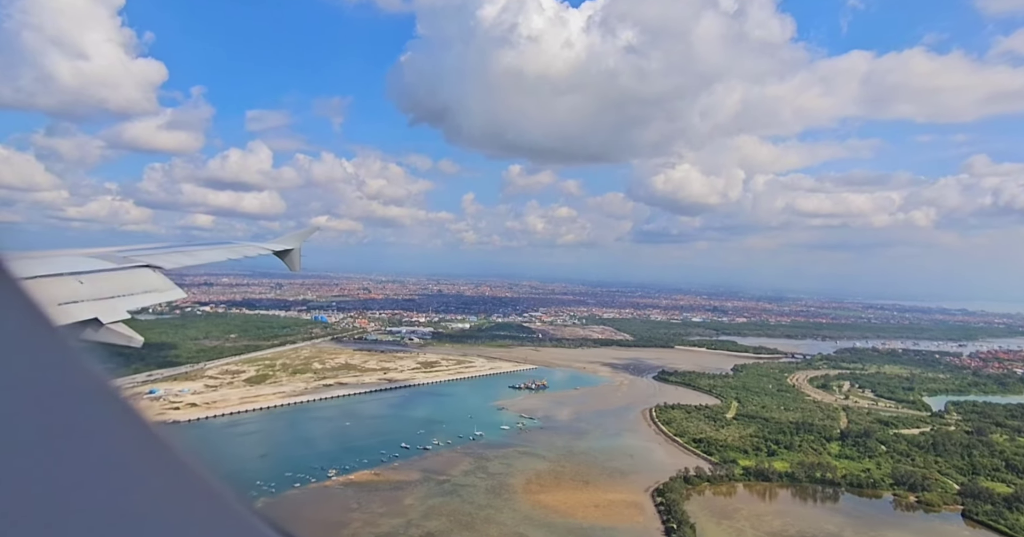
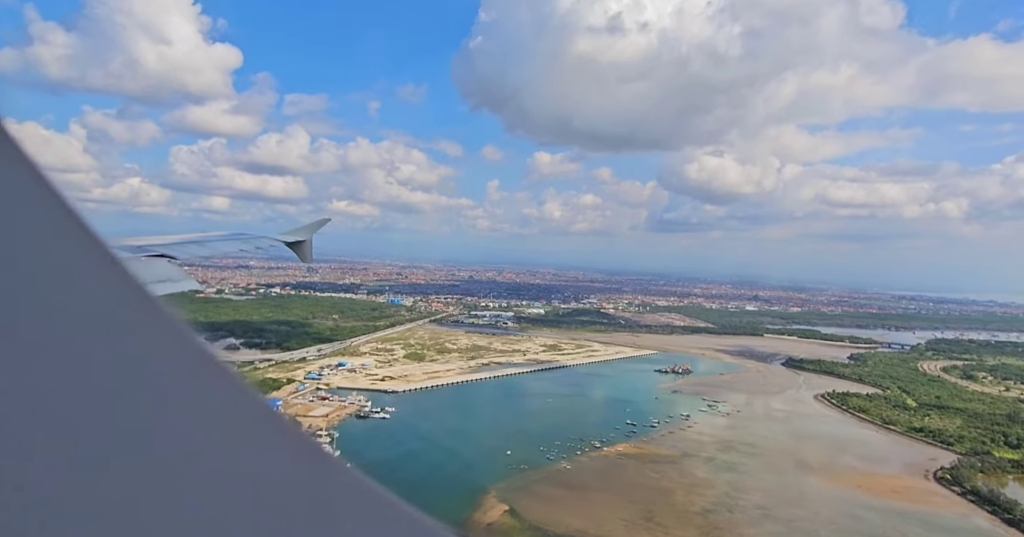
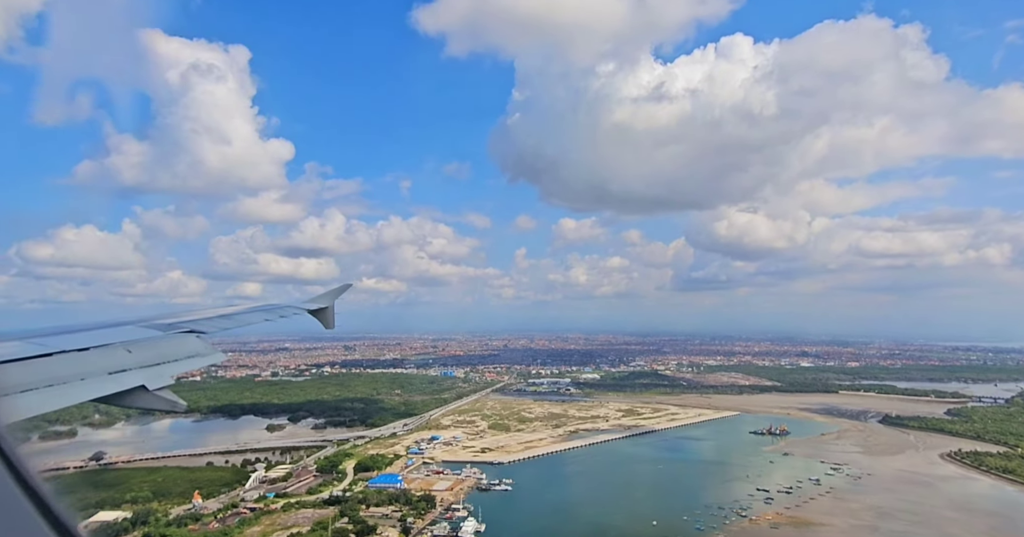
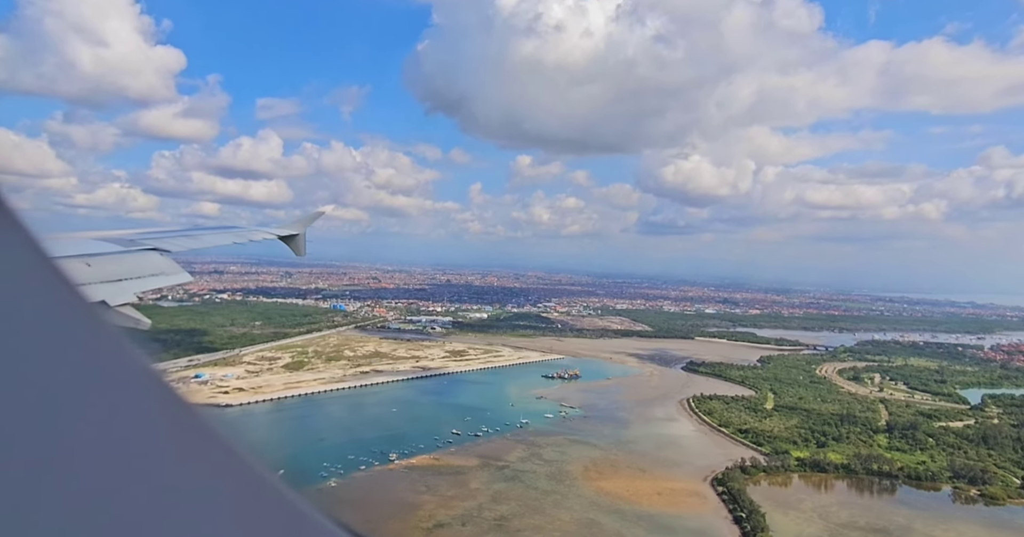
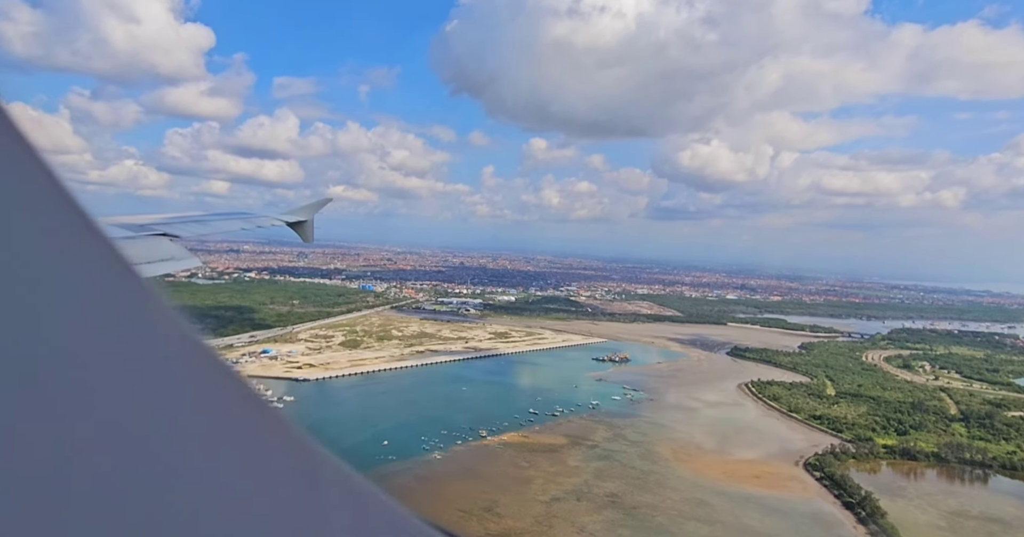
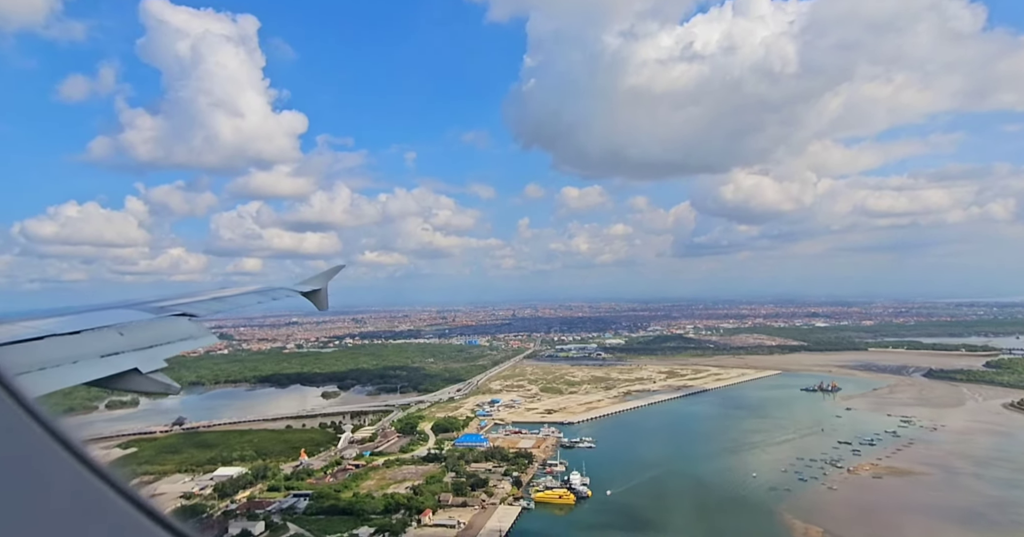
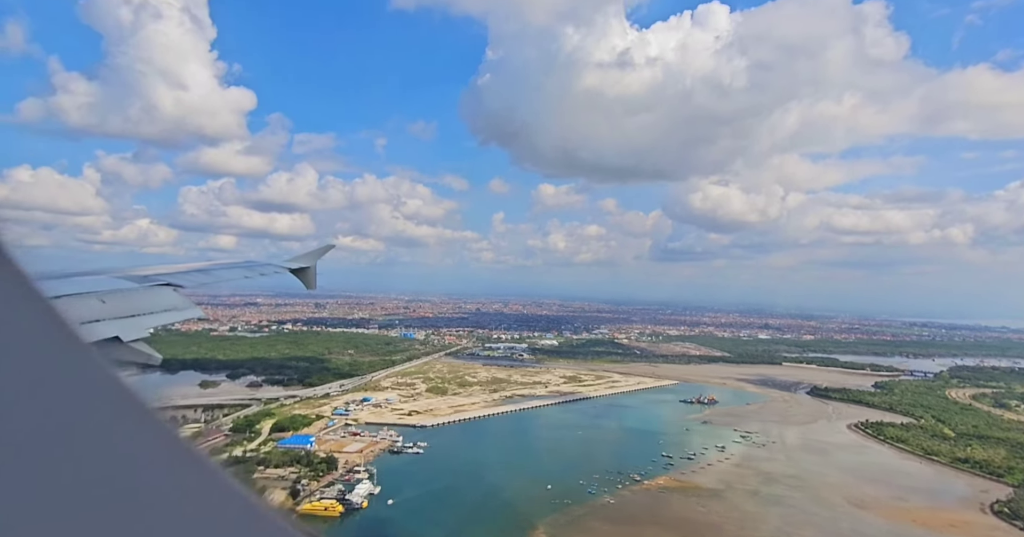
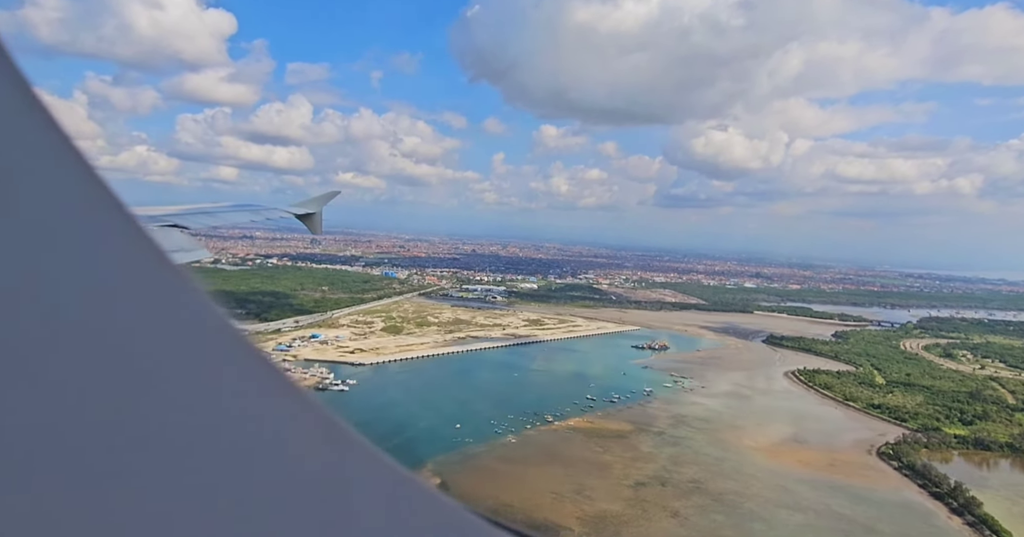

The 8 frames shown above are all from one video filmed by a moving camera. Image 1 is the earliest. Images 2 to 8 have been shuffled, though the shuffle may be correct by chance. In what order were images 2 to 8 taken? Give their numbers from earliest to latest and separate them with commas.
4, 5, 8, 2, 7, 3, 6
